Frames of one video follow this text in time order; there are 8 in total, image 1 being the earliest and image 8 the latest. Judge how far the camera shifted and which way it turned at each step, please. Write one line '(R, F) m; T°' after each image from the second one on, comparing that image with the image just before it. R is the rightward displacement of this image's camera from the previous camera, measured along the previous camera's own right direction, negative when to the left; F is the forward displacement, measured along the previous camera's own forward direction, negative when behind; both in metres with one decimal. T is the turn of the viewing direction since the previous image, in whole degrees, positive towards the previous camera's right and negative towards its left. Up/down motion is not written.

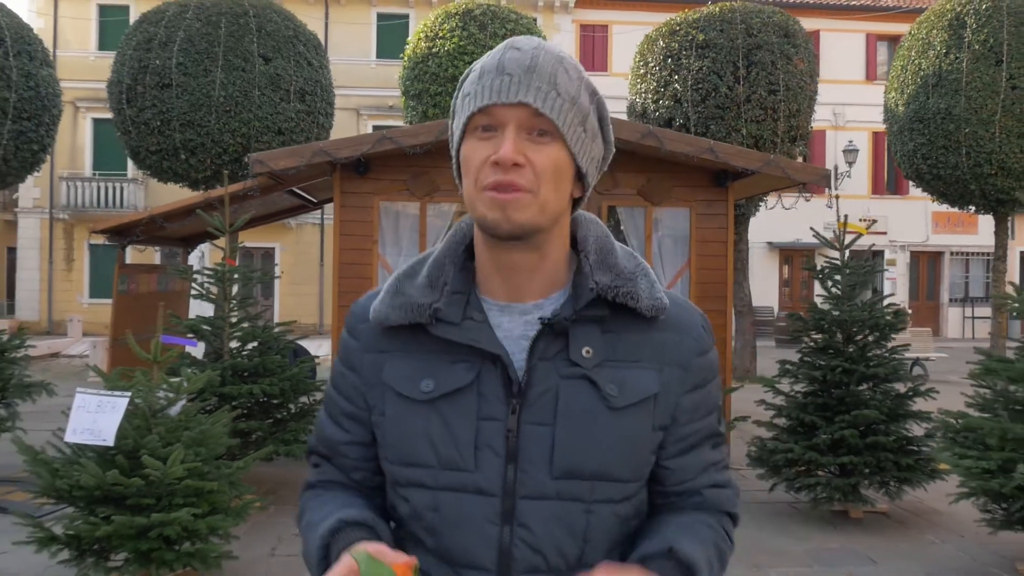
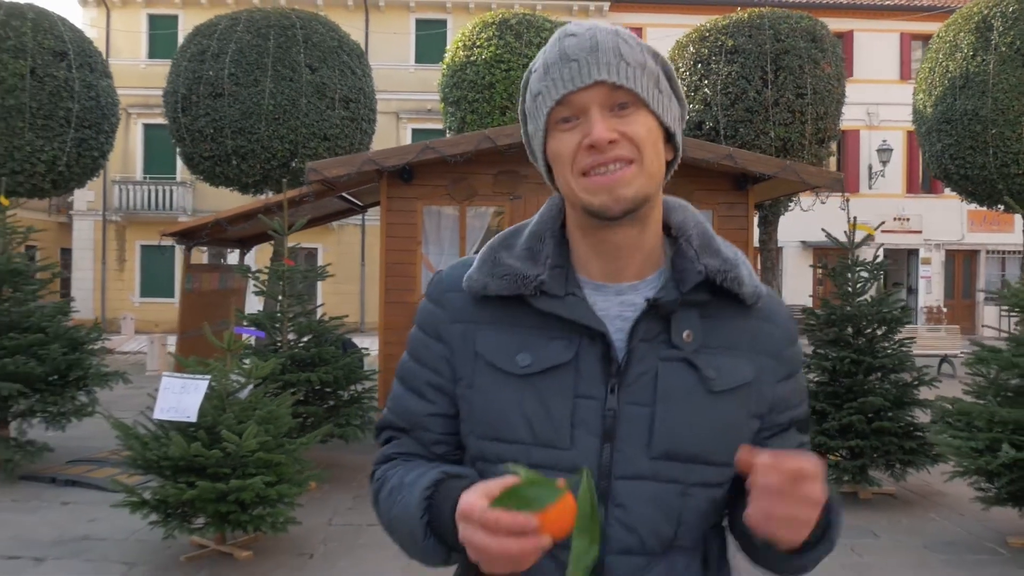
(0.0, -0.5) m; -2°
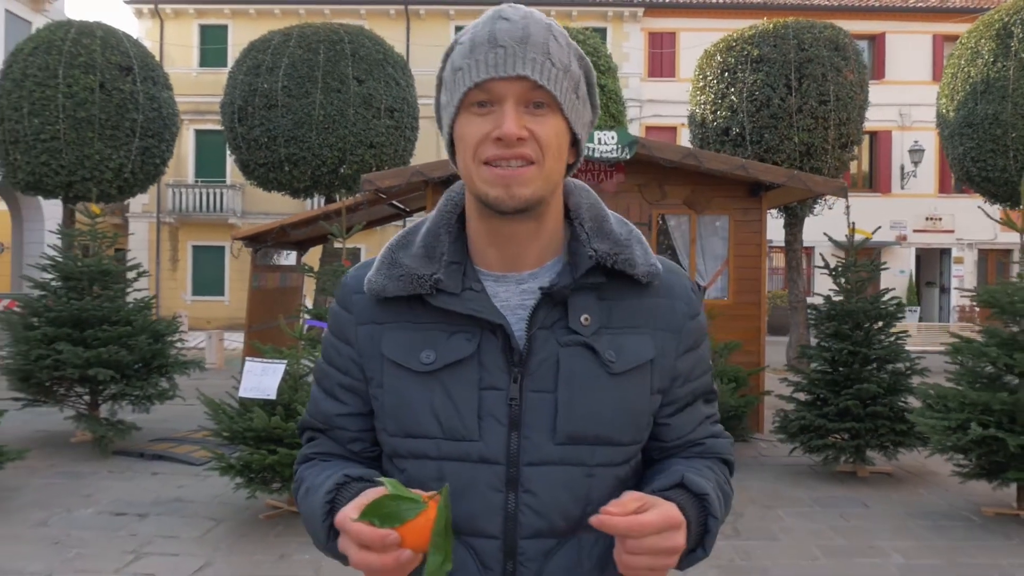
(0.0, -0.8) m; -3°
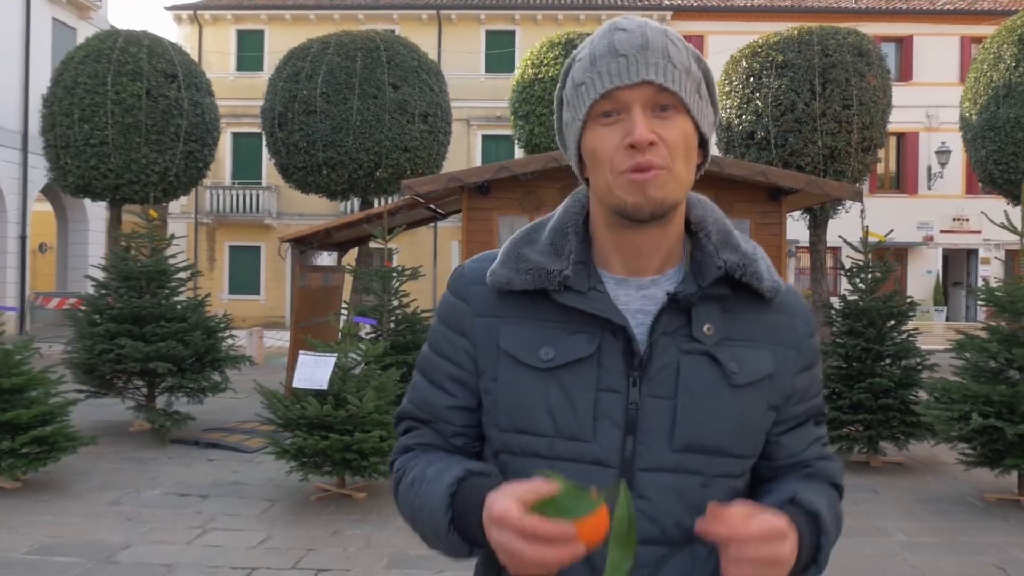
(0.0, -0.4) m; -2°
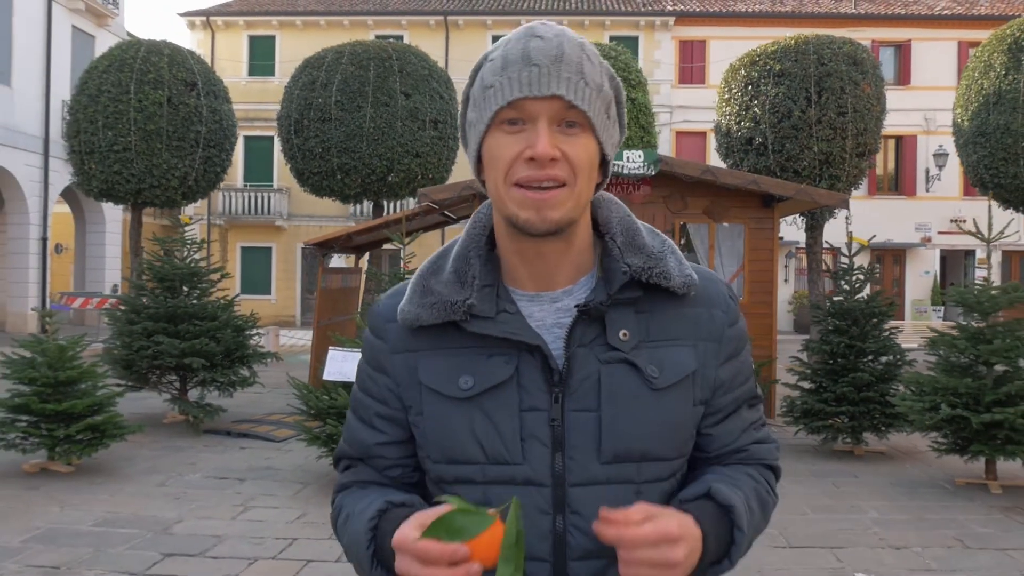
(0.0, -0.6) m; 0°
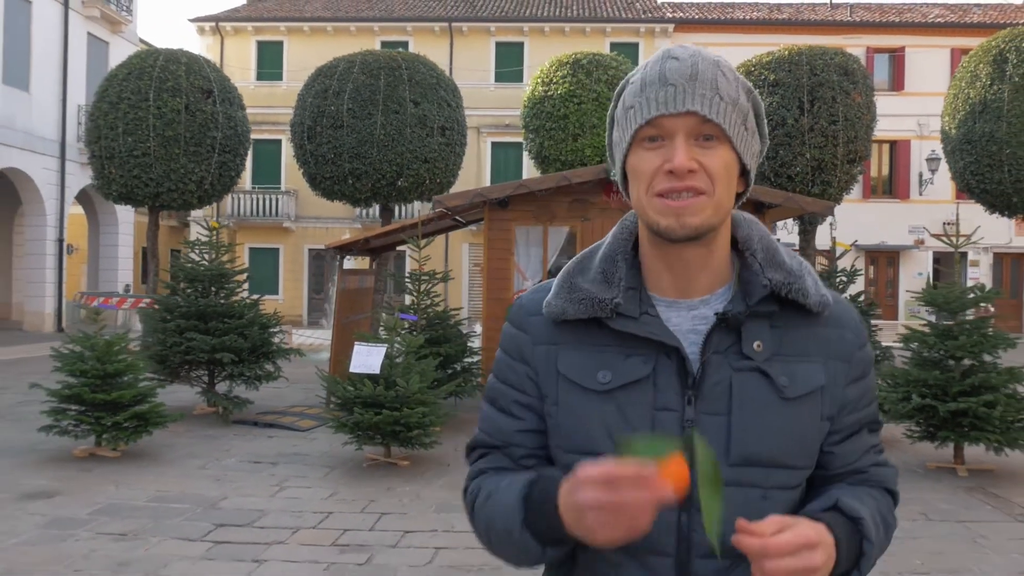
(-0.1, -0.6) m; 0°
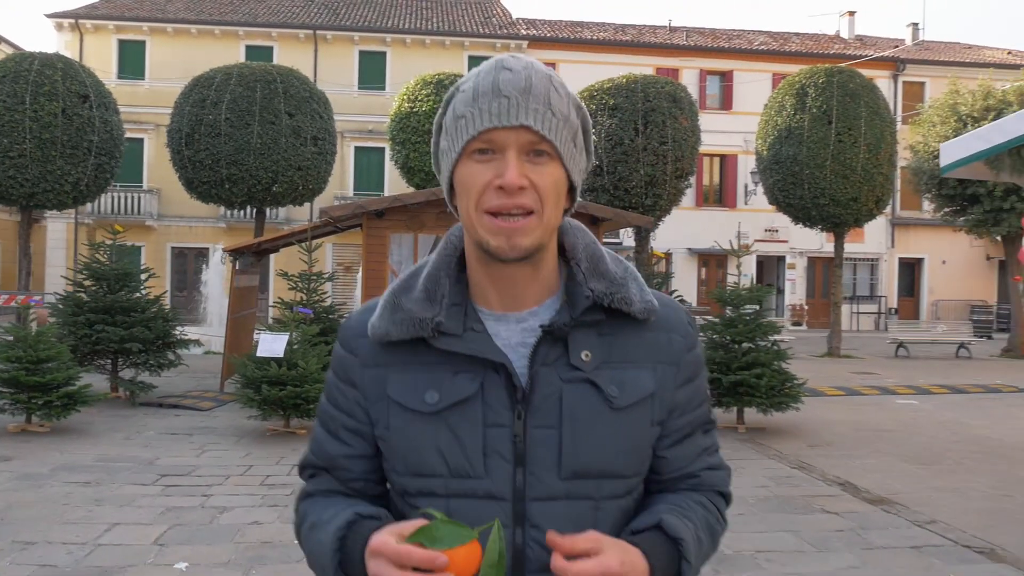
(-0.2, -1.8) m; +10°
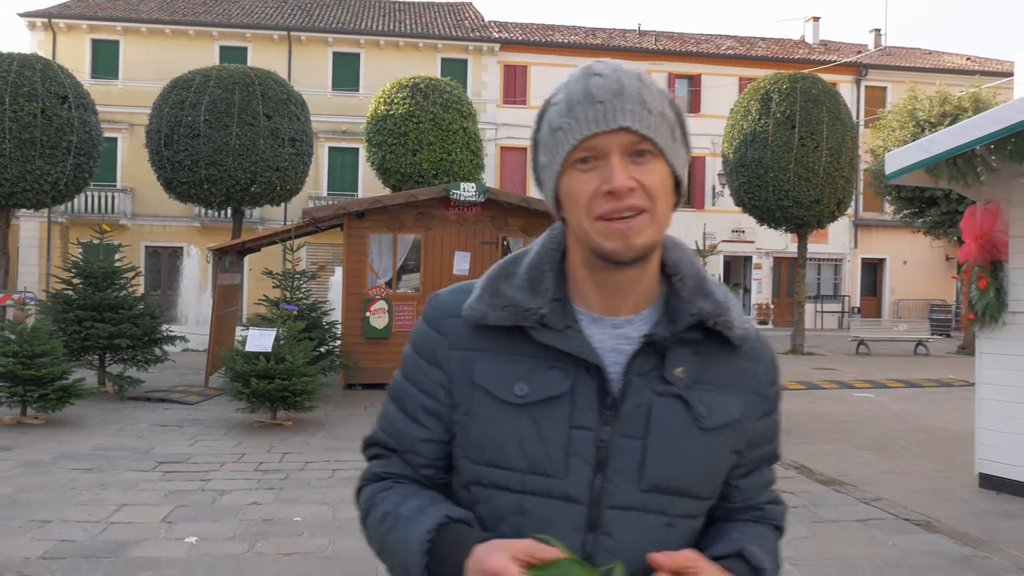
(-0.1, -0.5) m; +2°
